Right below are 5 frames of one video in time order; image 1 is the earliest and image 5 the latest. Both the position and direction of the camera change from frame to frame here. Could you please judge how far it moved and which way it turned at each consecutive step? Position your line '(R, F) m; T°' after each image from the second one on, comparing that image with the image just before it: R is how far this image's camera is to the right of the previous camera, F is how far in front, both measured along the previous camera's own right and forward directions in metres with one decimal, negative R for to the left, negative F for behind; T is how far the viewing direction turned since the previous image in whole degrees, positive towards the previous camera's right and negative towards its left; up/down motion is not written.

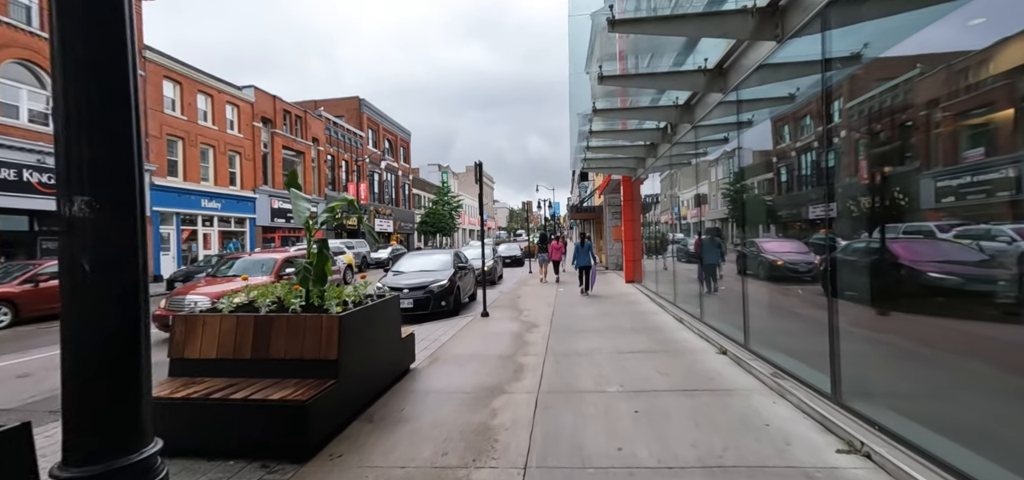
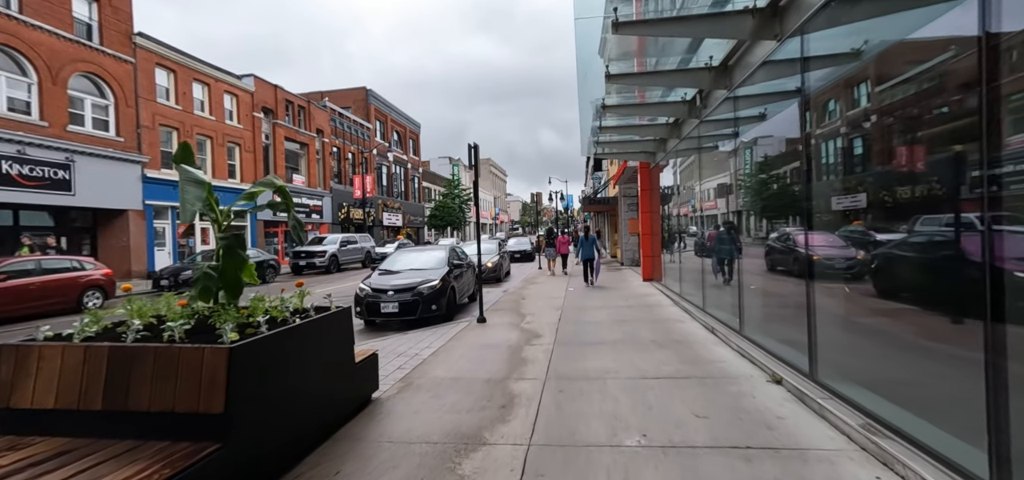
(+0.2, +1.2) m; -2°
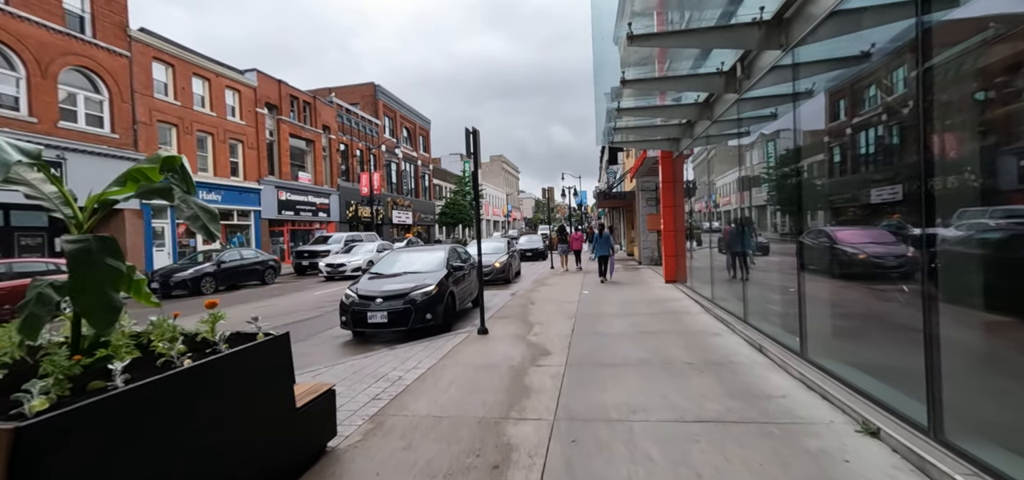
(+0.1, +1.1) m; -2°
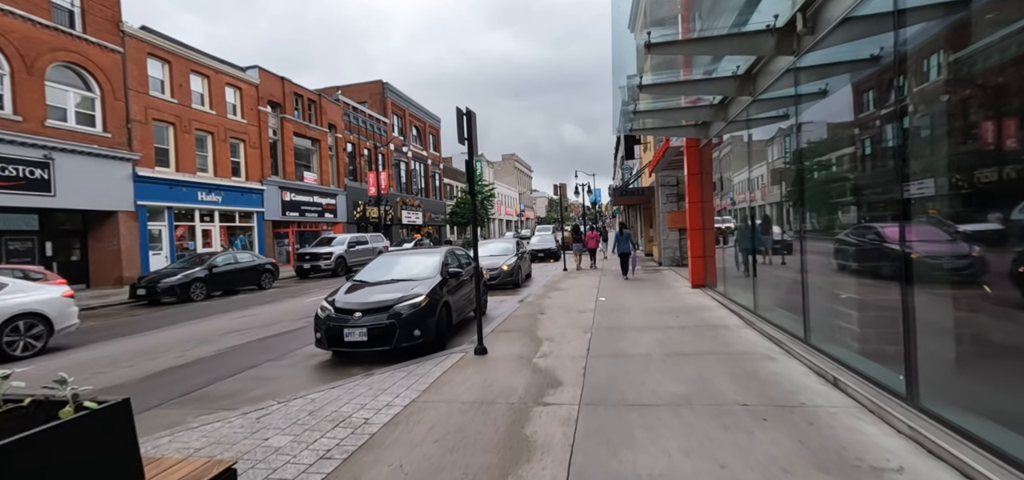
(+0.1, +1.1) m; -2°
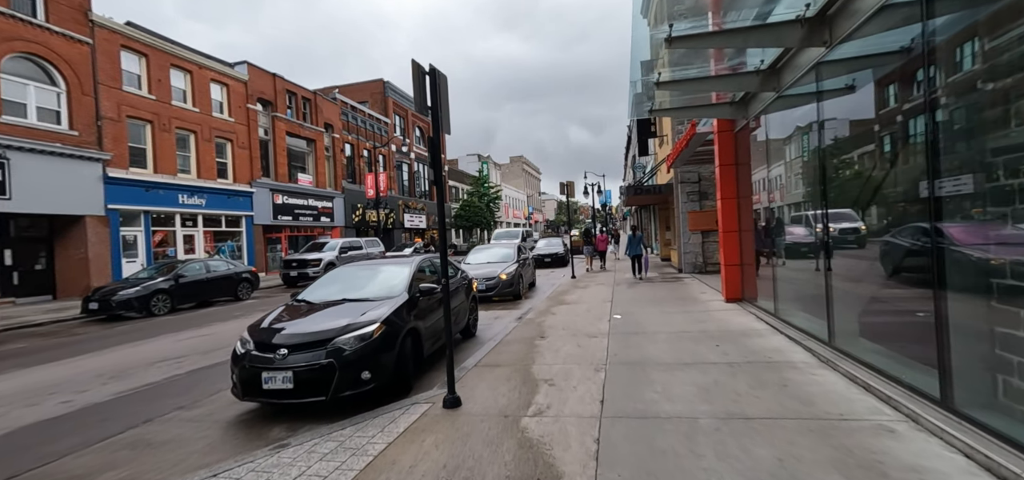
(+0.3, +1.6) m; -1°
